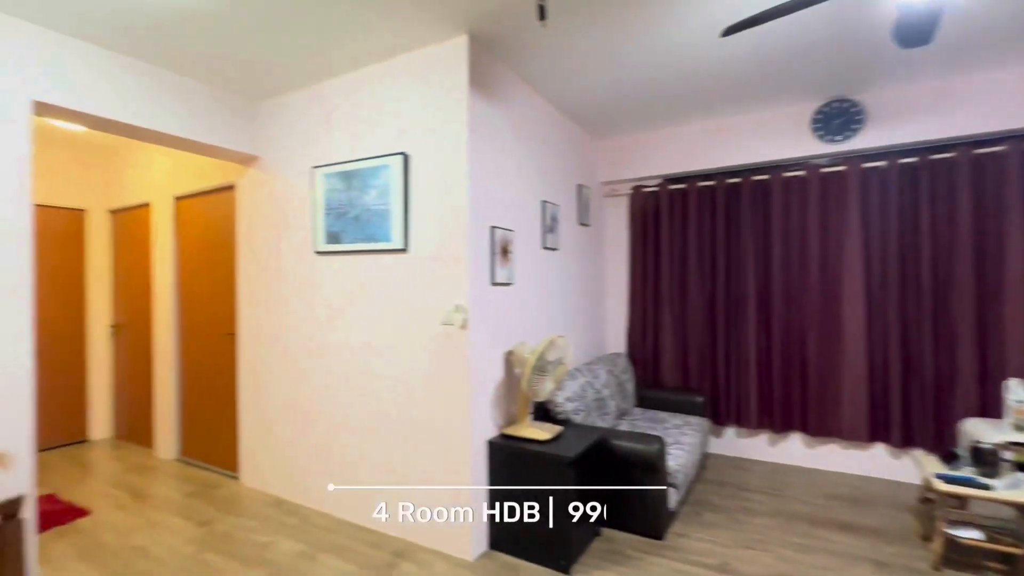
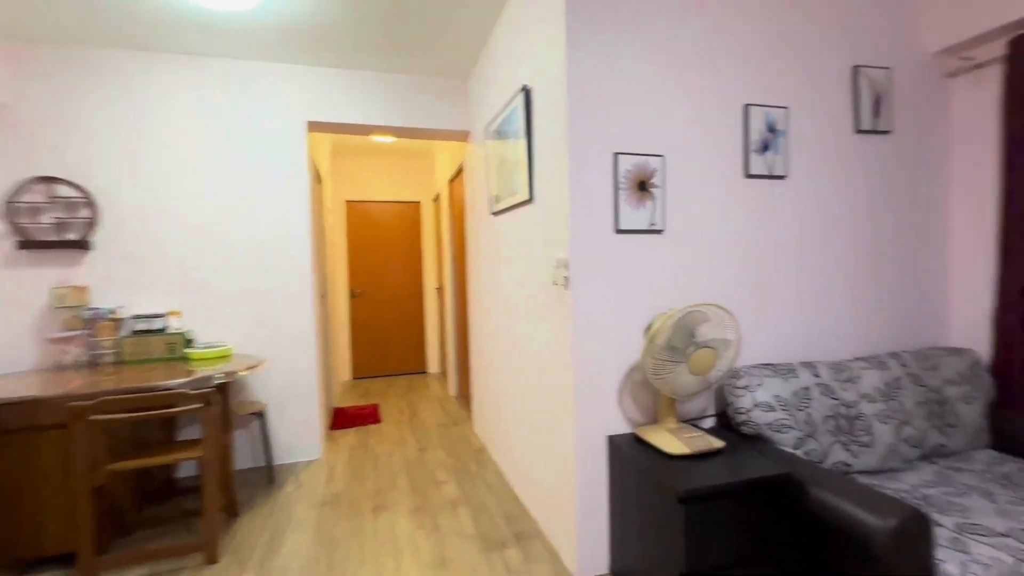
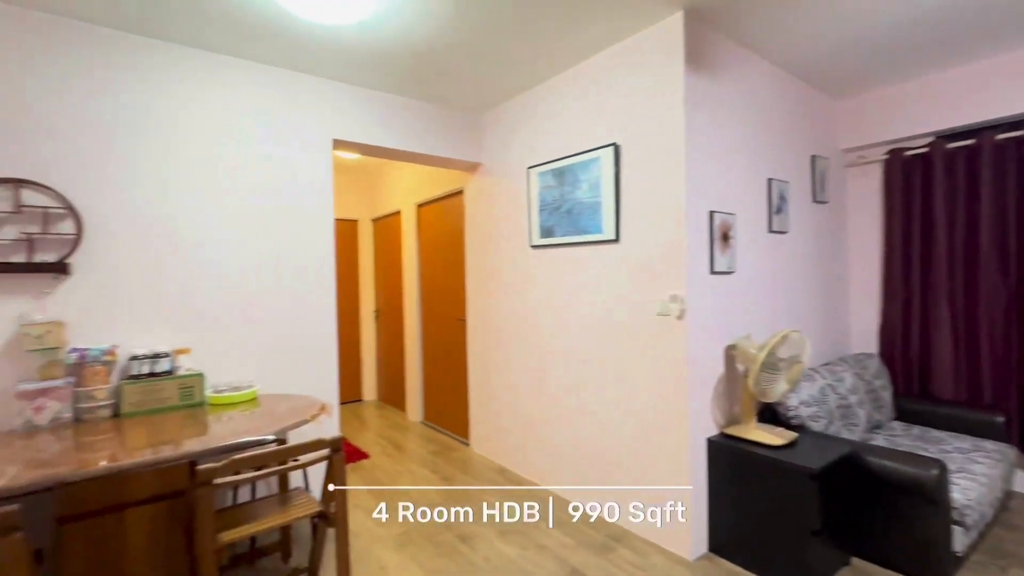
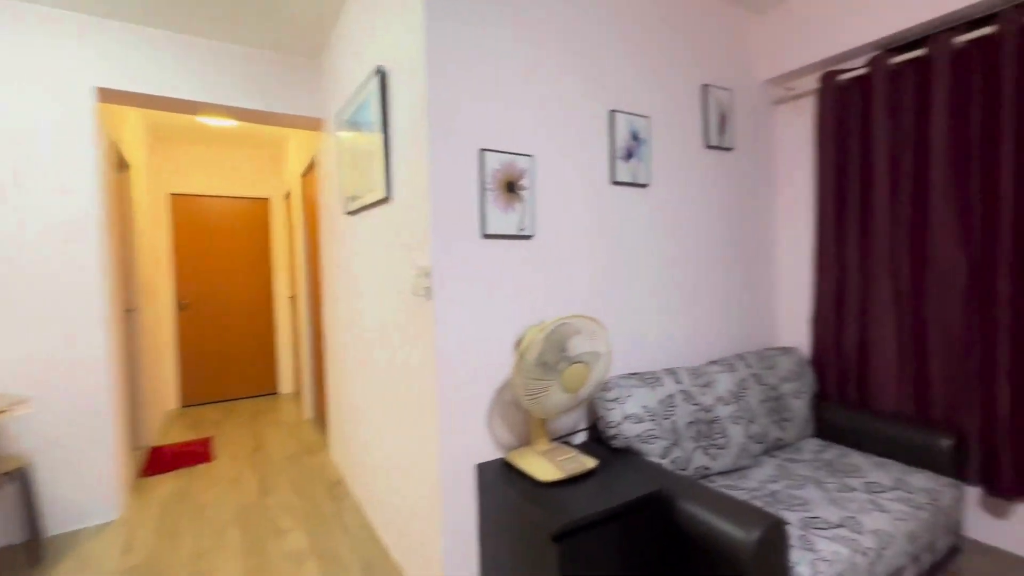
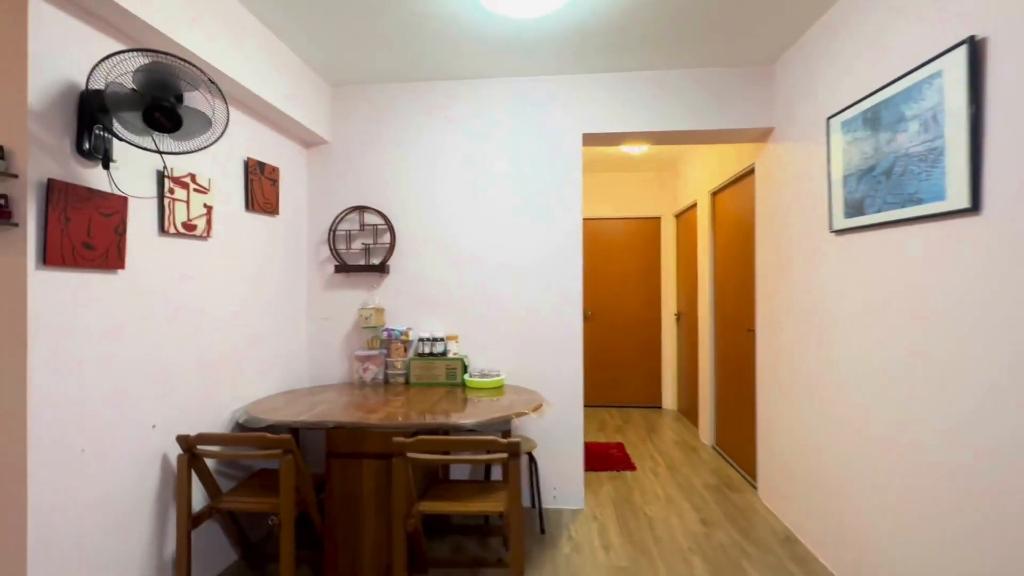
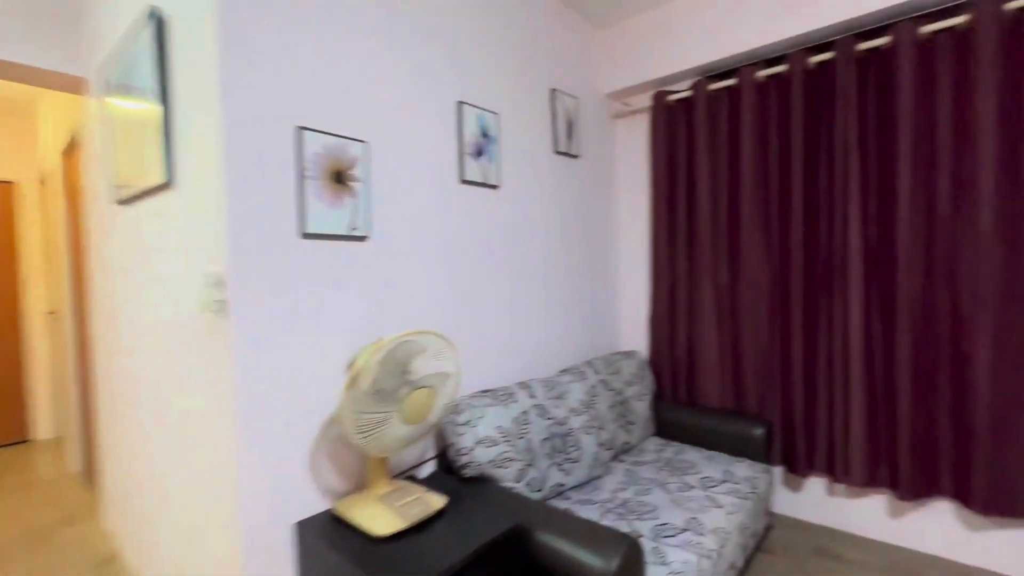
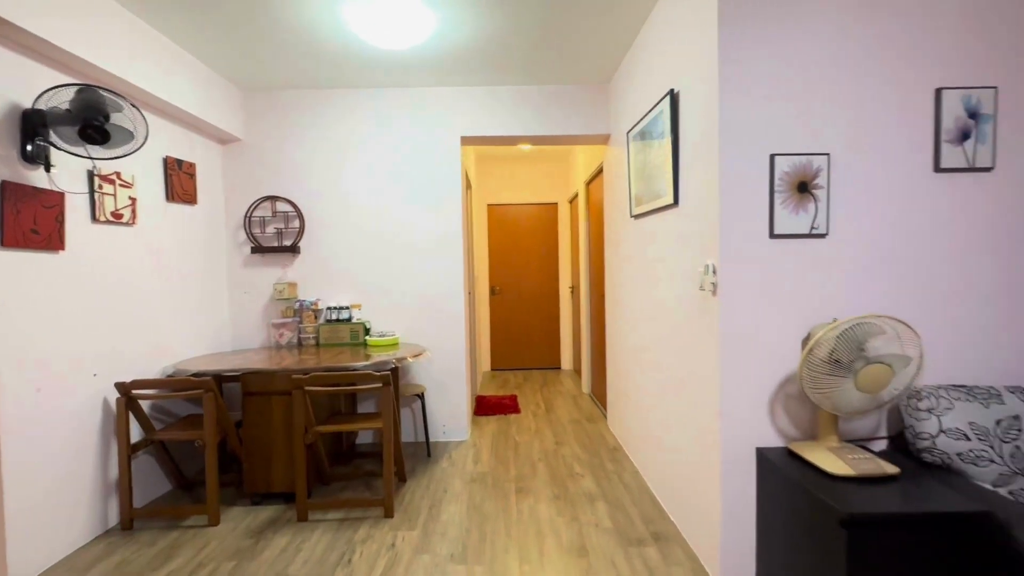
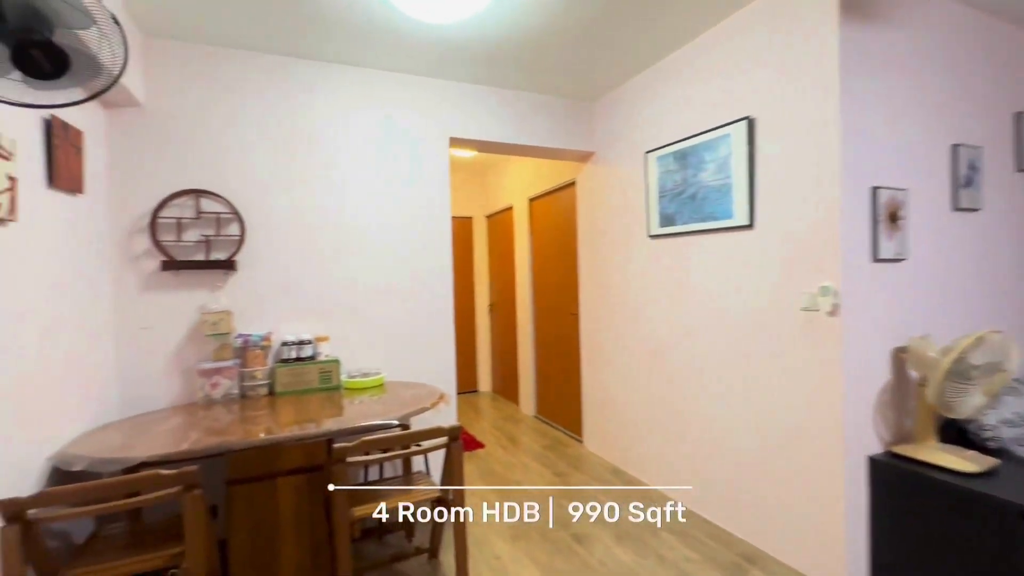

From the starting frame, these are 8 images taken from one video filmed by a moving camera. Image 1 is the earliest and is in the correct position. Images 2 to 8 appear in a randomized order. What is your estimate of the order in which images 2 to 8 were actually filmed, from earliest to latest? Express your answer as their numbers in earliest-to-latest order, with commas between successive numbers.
3, 8, 5, 7, 2, 4, 6
